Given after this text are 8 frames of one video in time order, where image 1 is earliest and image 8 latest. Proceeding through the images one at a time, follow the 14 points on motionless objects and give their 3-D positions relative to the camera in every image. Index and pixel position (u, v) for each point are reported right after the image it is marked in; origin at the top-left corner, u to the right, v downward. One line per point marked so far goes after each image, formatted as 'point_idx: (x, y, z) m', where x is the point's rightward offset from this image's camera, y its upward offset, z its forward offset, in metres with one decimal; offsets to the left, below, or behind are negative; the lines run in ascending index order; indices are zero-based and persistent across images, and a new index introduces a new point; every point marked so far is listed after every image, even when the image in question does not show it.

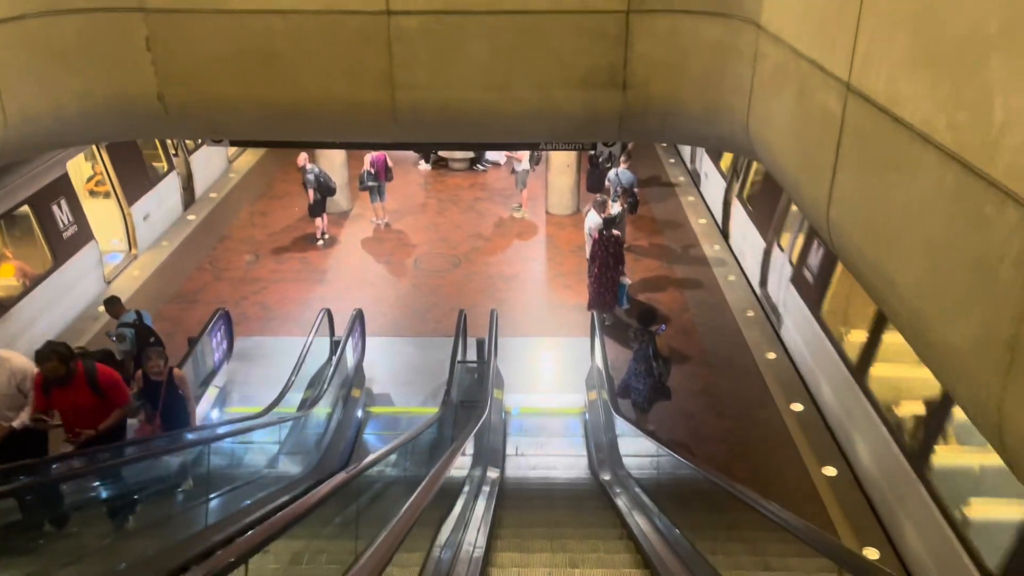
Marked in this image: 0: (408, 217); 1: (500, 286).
0: (-1.5, +1.0, +12.2) m
1: (-0.1, 0.0, +10.3) m
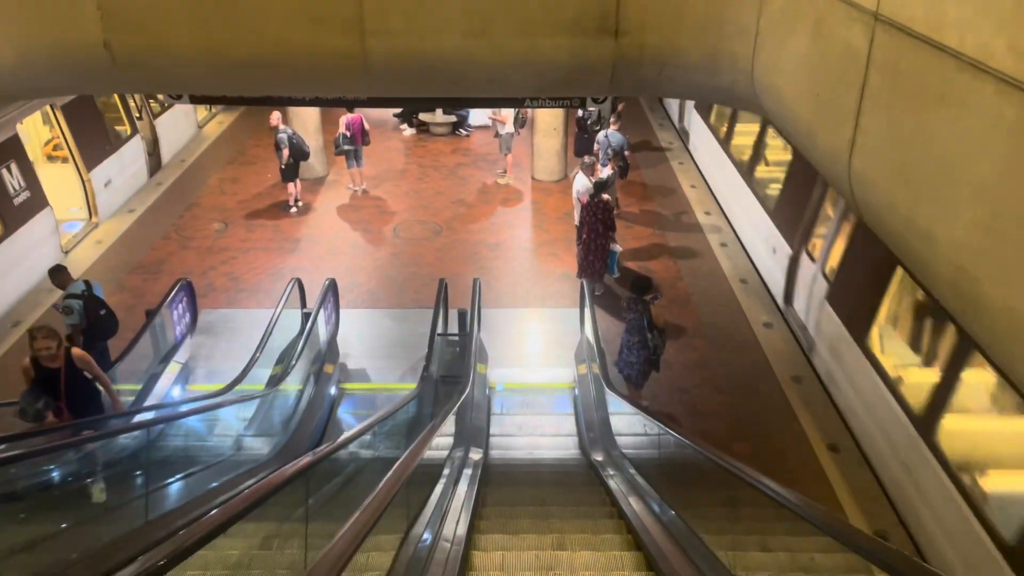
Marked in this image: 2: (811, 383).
0: (-1.7, +1.5, +11.6) m
1: (-0.3, +0.4, +9.7) m
2: (+2.7, -0.9, +7.5) m
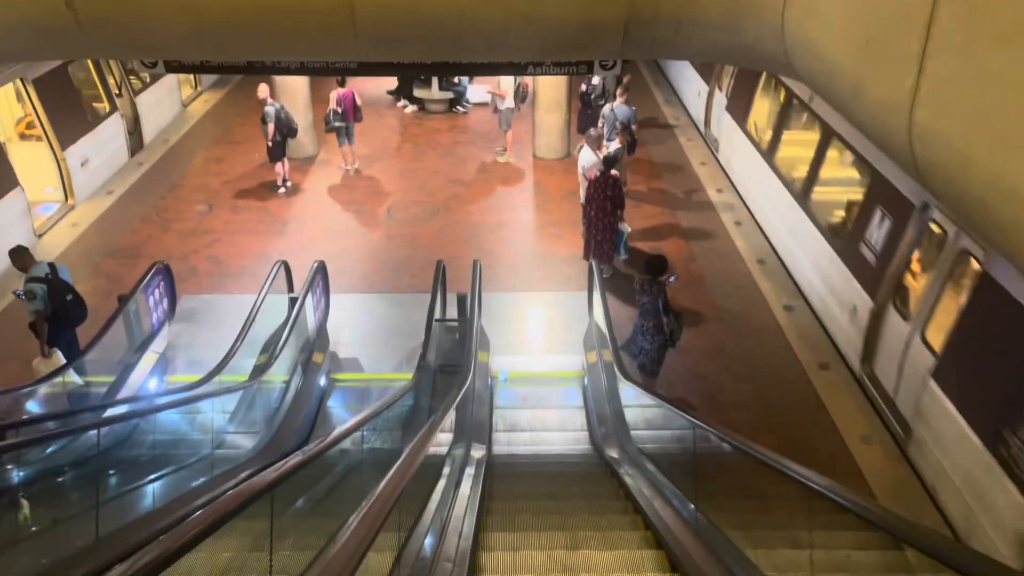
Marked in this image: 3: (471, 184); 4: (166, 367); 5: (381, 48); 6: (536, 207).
0: (-1.7, +1.7, +11.0) m
1: (-0.3, +0.6, +9.2) m
2: (+2.7, -0.7, +7.0) m
3: (-0.5, +1.3, +10.4) m
4: (-2.9, -0.7, +7.1) m
5: (-1.0, +1.8, +6.2) m
6: (+0.3, +1.0, +9.8) m
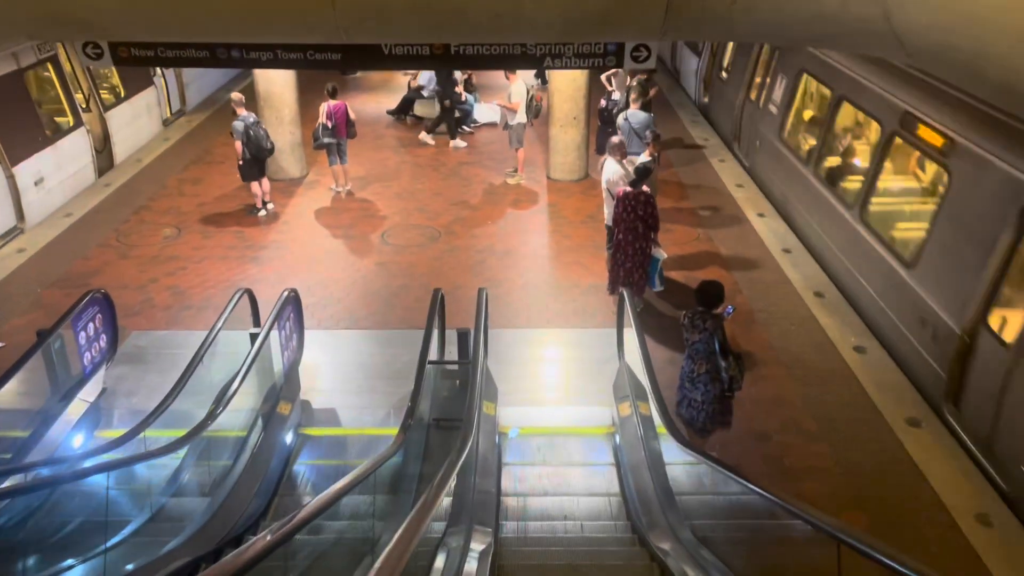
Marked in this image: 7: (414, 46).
0: (-1.6, +1.2, +9.8) m
1: (-0.2, +0.2, +7.9) m
2: (+2.8, -0.9, +5.6) m
3: (-0.4, +0.9, +9.2) m
4: (-2.8, -0.9, +5.8) m
5: (-0.9, +1.6, +4.9) m
6: (+0.4, +0.6, +8.6) m
7: (-0.7, +1.7, +6.0) m
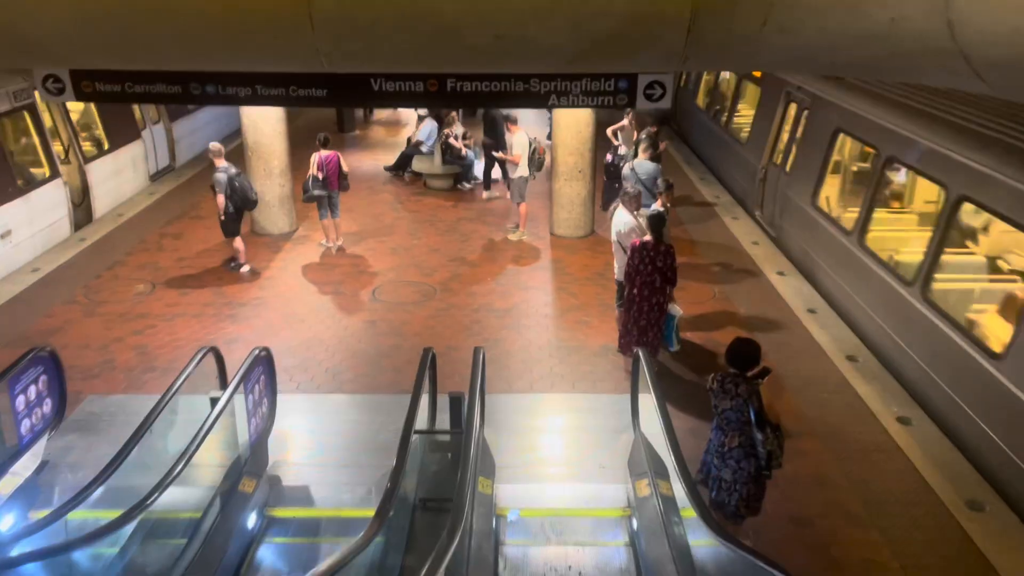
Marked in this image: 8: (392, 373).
0: (-1.6, +0.5, +9.2) m
1: (-0.2, -0.3, +7.2) m
2: (+2.8, -1.3, +4.8) m
3: (-0.4, +0.3, +8.6) m
4: (-2.8, -1.3, +5.0) m
5: (-0.9, +1.3, +4.4) m
6: (+0.4, 0.0, +7.9) m
7: (-0.7, +1.4, +5.5) m
8: (-0.9, -0.7, +6.5) m
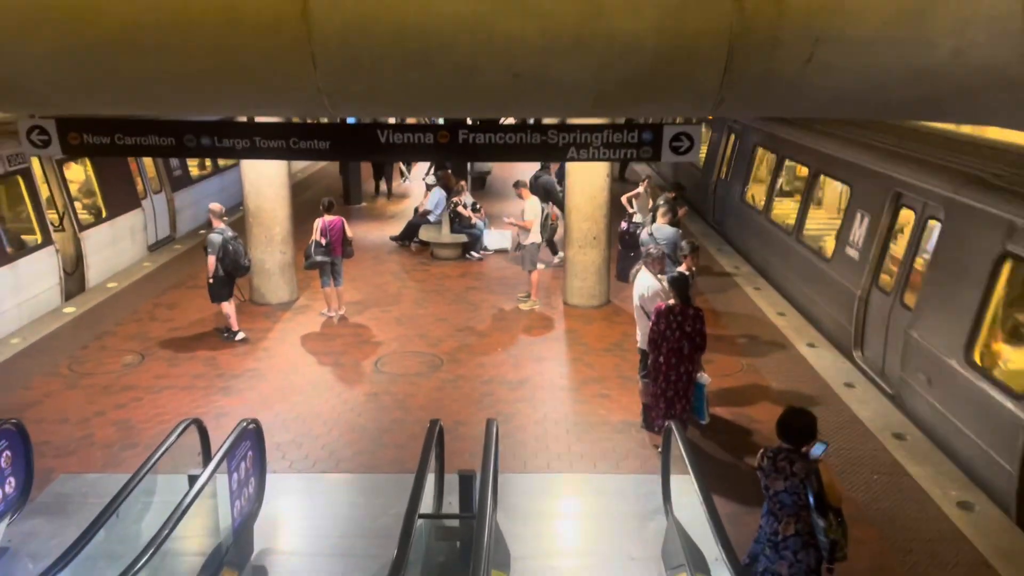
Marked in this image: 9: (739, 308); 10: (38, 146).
0: (-1.5, -0.2, +8.8) m
1: (-0.1, -0.9, +6.7) m
2: (+2.9, -1.6, +4.2) m
3: (-0.3, -0.4, +8.1) m
4: (-2.8, -1.6, +4.4) m
5: (-0.8, +1.0, +4.0) m
6: (+0.5, -0.7, +7.4) m
7: (-0.6, +1.0, +5.1) m
8: (-0.8, -1.1, +5.9) m
9: (+2.4, -0.2, +9.0) m
10: (-3.0, +0.9, +5.3) m
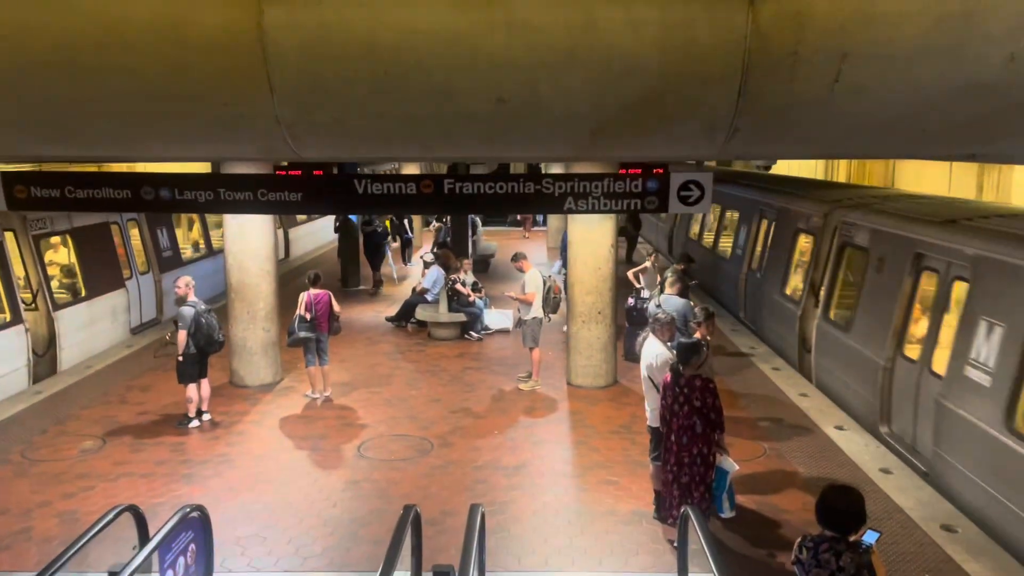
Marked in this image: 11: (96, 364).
0: (-1.5, -1.0, +8.1) m
1: (-0.1, -1.4, +6.0) m
2: (+2.8, -1.8, +3.4) m
3: (-0.3, -1.1, +7.4) m
4: (-2.8, -1.9, +3.7) m
5: (-0.8, +0.7, +3.6) m
6: (+0.5, -1.3, +6.7) m
7: (-0.6, +0.6, +4.7) m
8: (-0.9, -1.6, +5.2) m
9: (+2.4, -1.0, +8.3) m
10: (-3.0, +0.5, +4.8) m
11: (-4.6, -0.8, +9.2) m
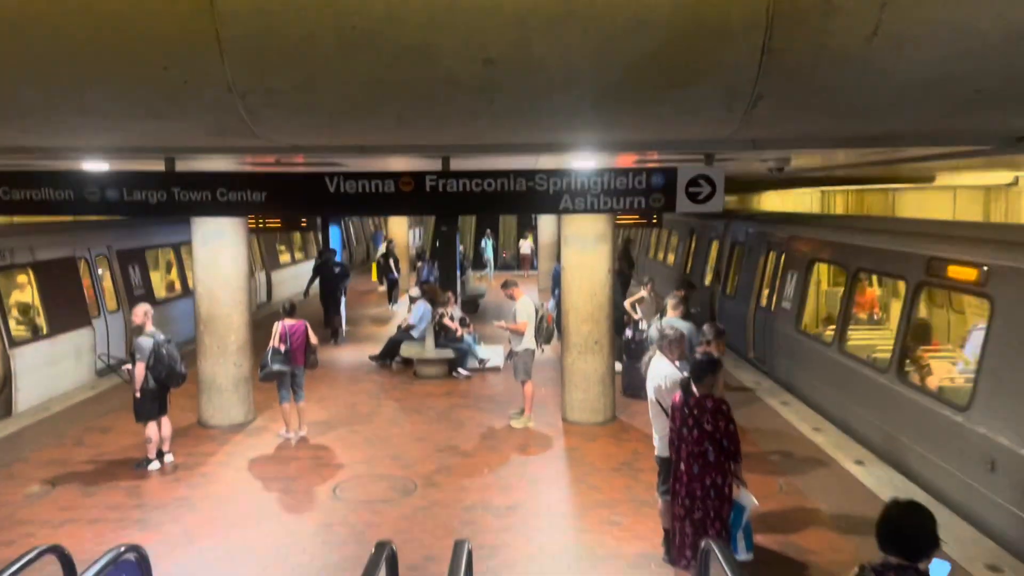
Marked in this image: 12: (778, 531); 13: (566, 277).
0: (-1.6, -1.3, +7.5) m
1: (-0.2, -1.5, +5.4) m
2: (+2.8, -1.8, +2.8) m
3: (-0.3, -1.4, +6.8) m
4: (-2.8, -1.9, +3.0) m
5: (-0.9, +0.8, +3.1) m
6: (+0.4, -1.4, +6.1) m
7: (-0.7, +0.5, +4.2) m
8: (-0.9, -1.7, +4.5) m
9: (+2.3, -1.3, +7.7) m
10: (-3.1, +0.4, +4.3) m
11: (-4.7, -1.2, +8.6) m
12: (+1.7, -1.5, +5.2) m
13: (+0.5, +0.1, +7.4) m
